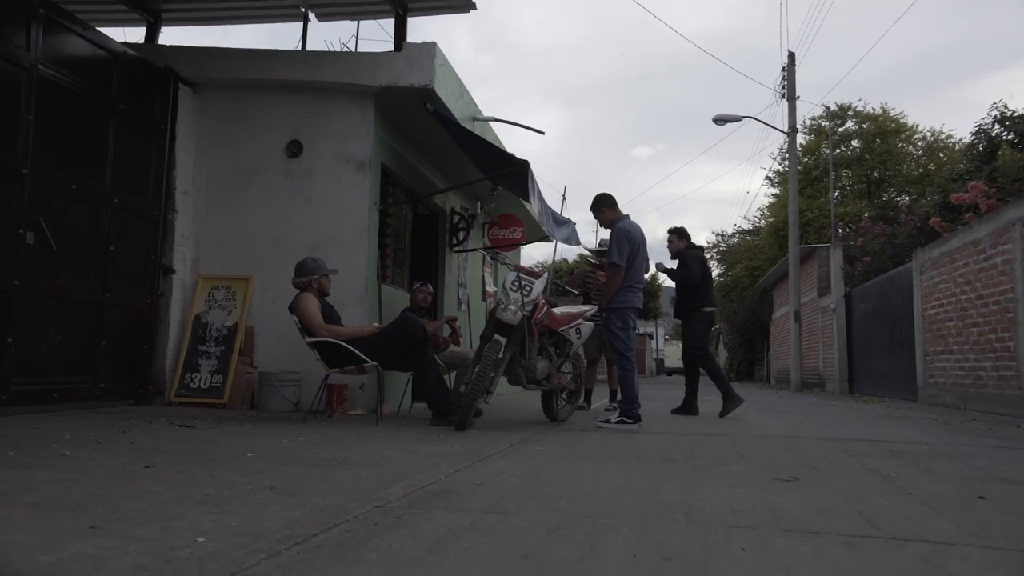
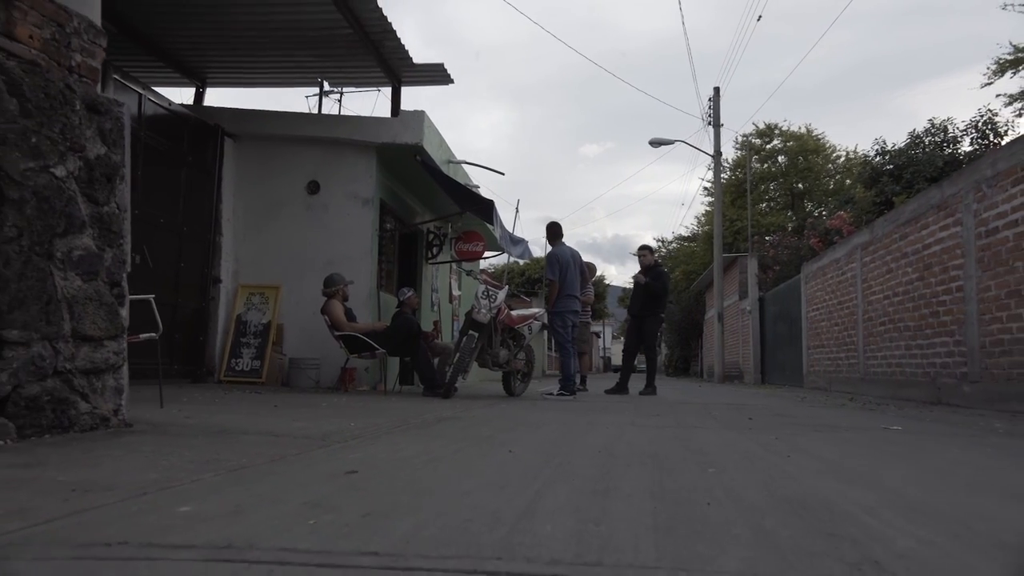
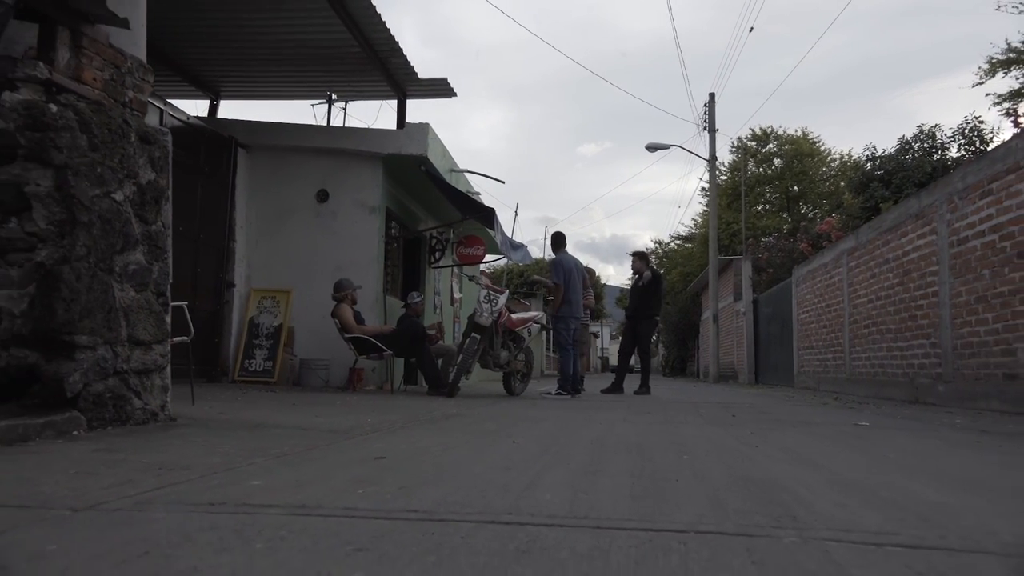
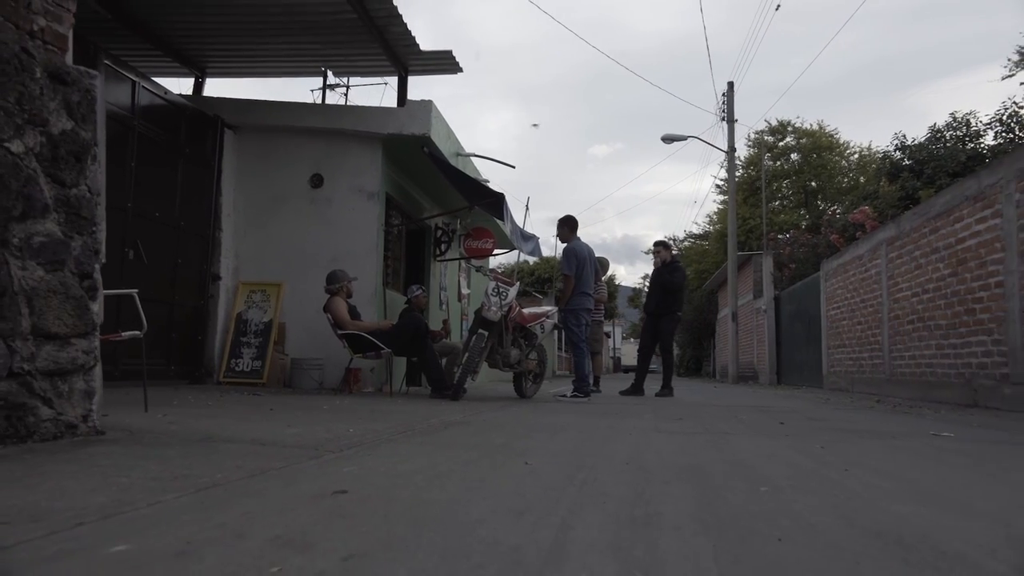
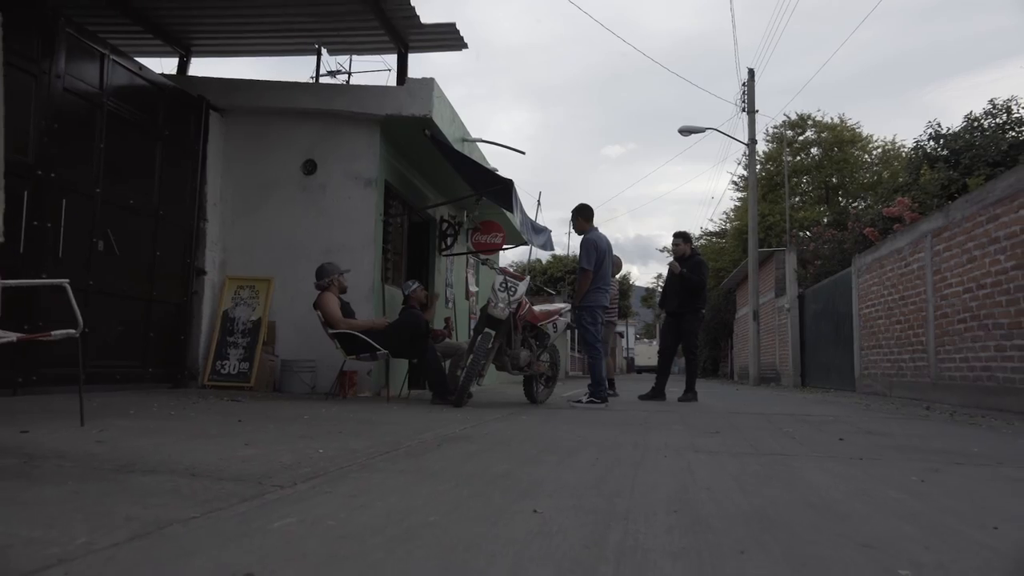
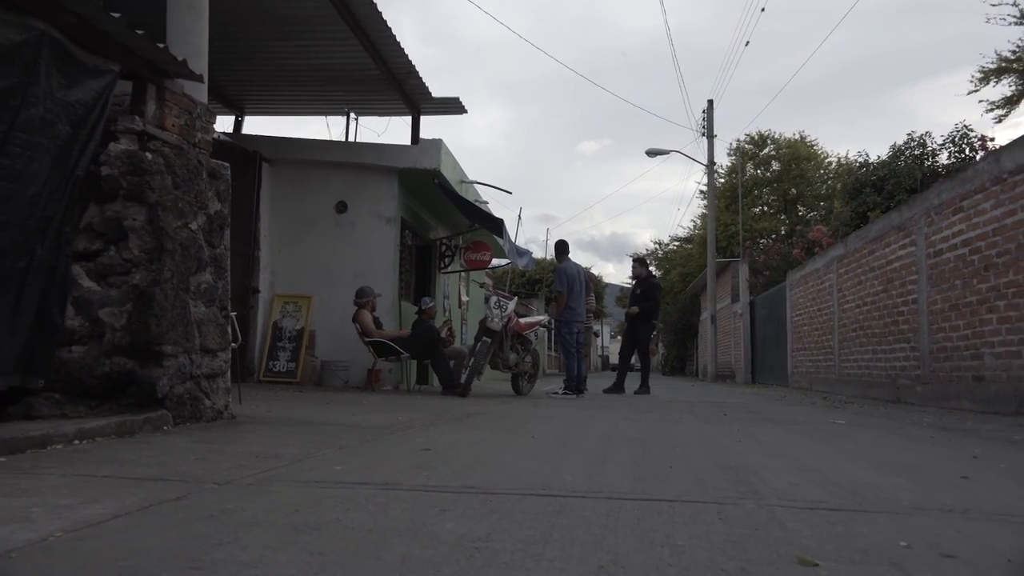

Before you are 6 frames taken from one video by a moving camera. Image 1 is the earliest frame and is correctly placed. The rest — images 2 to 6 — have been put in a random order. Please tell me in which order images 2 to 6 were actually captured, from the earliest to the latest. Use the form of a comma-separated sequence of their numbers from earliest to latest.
5, 4, 2, 3, 6
